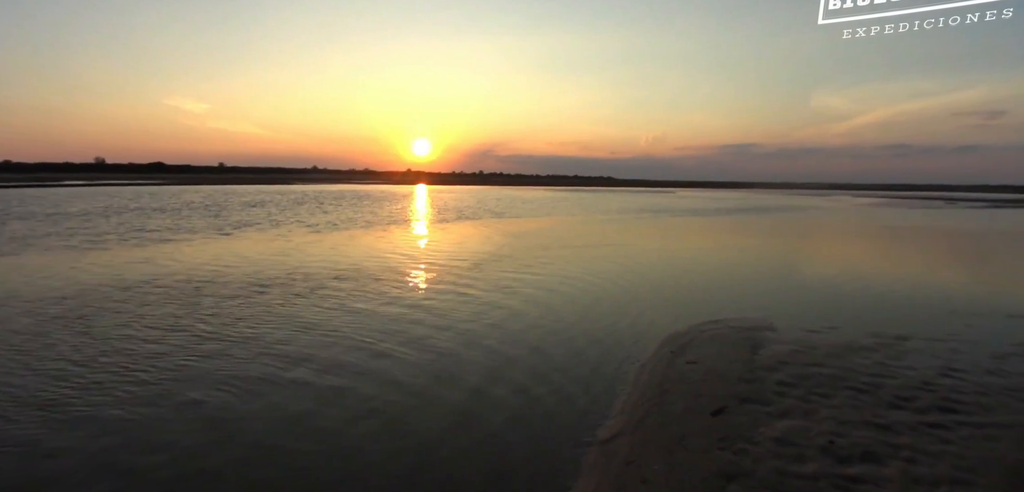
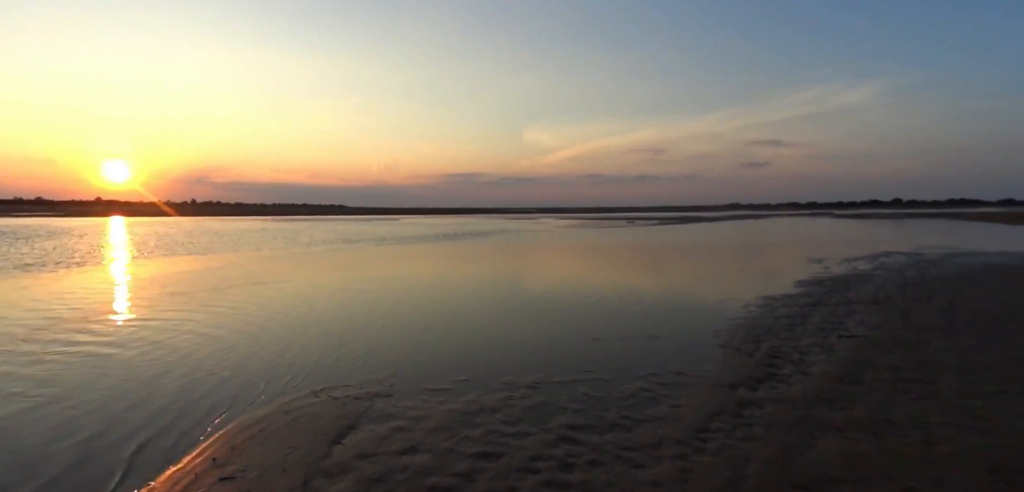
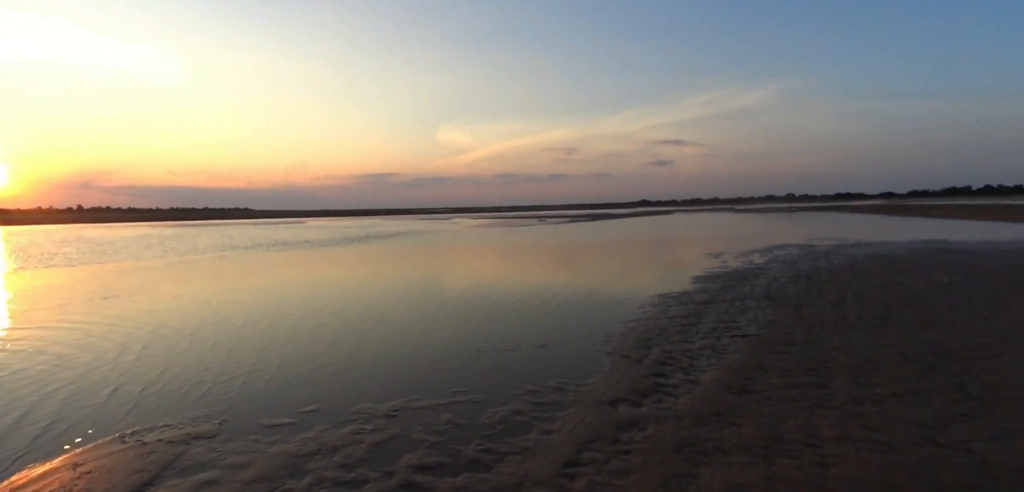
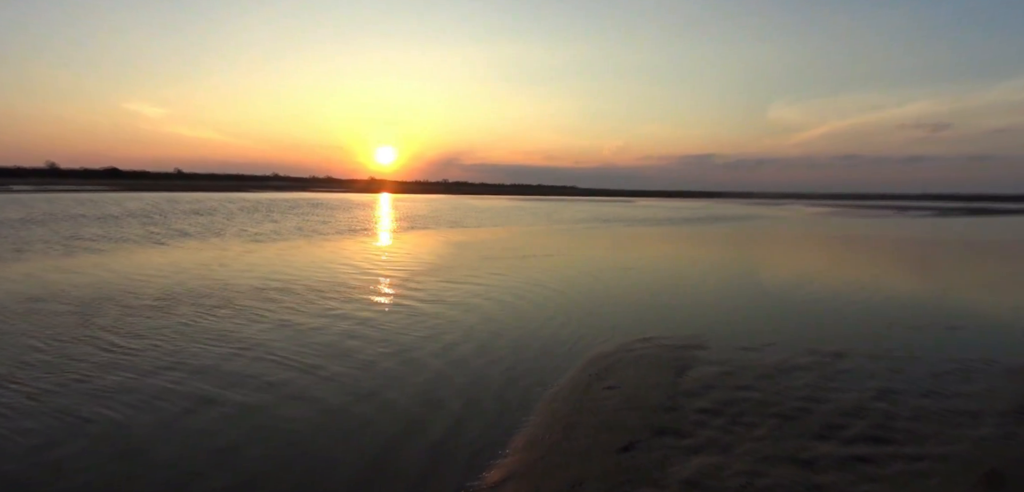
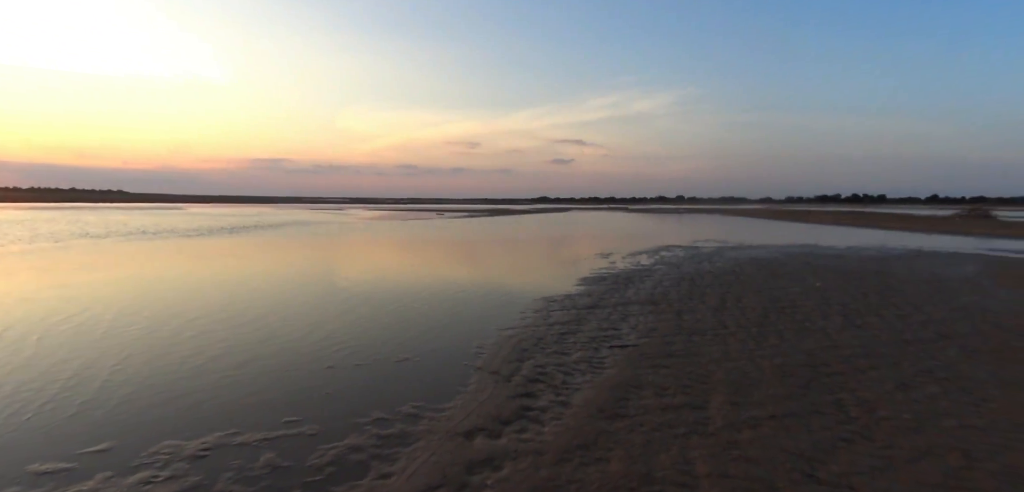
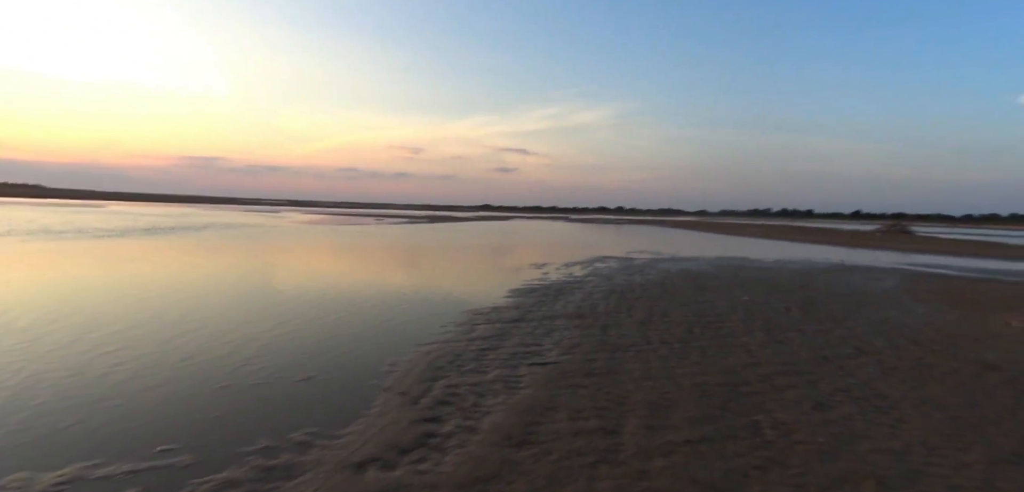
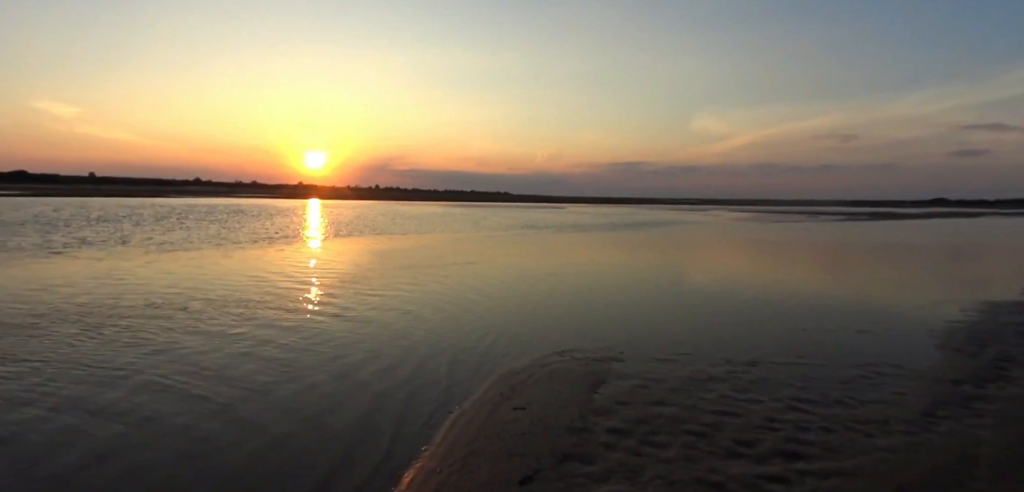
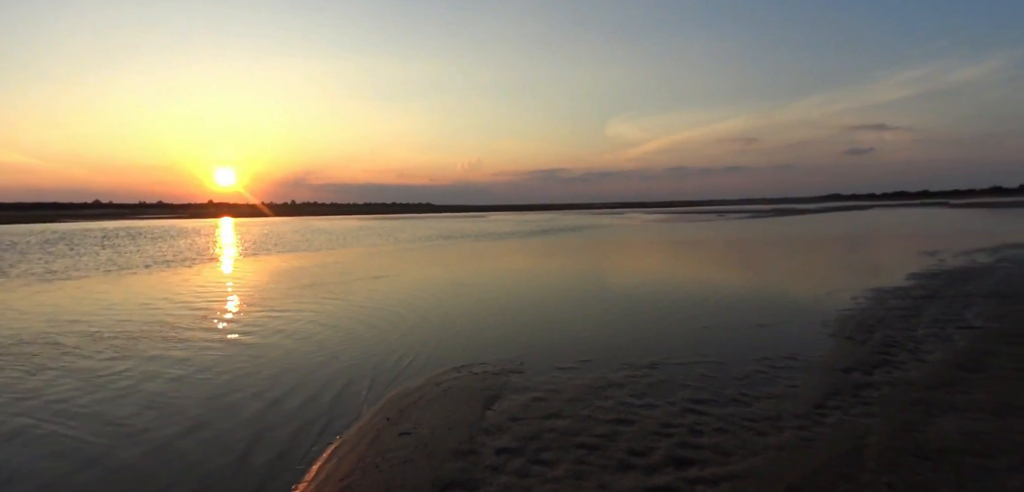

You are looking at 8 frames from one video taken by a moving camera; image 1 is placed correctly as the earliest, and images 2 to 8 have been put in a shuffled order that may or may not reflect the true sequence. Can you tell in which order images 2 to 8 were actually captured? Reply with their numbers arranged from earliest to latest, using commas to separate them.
4, 7, 8, 2, 3, 5, 6
